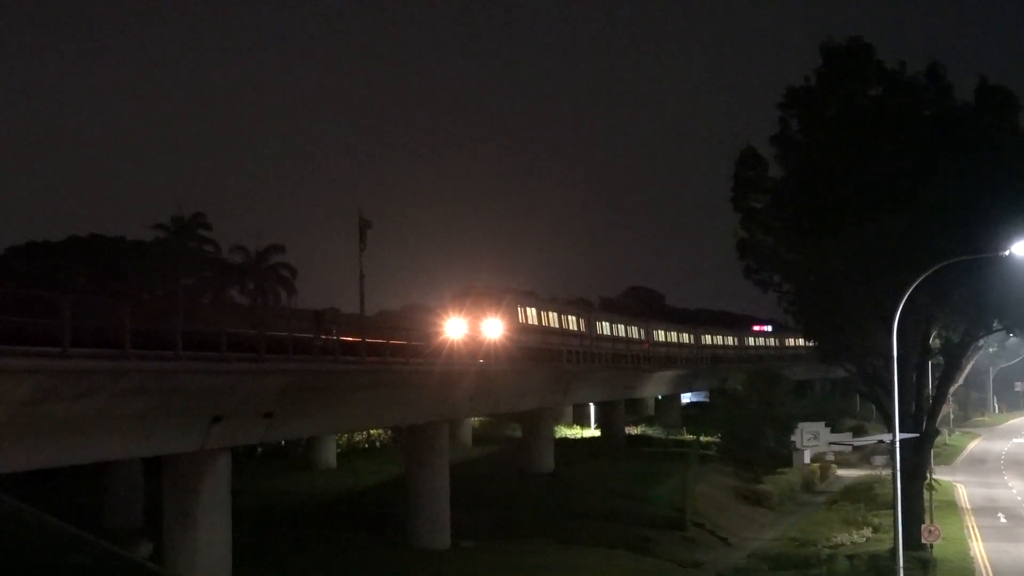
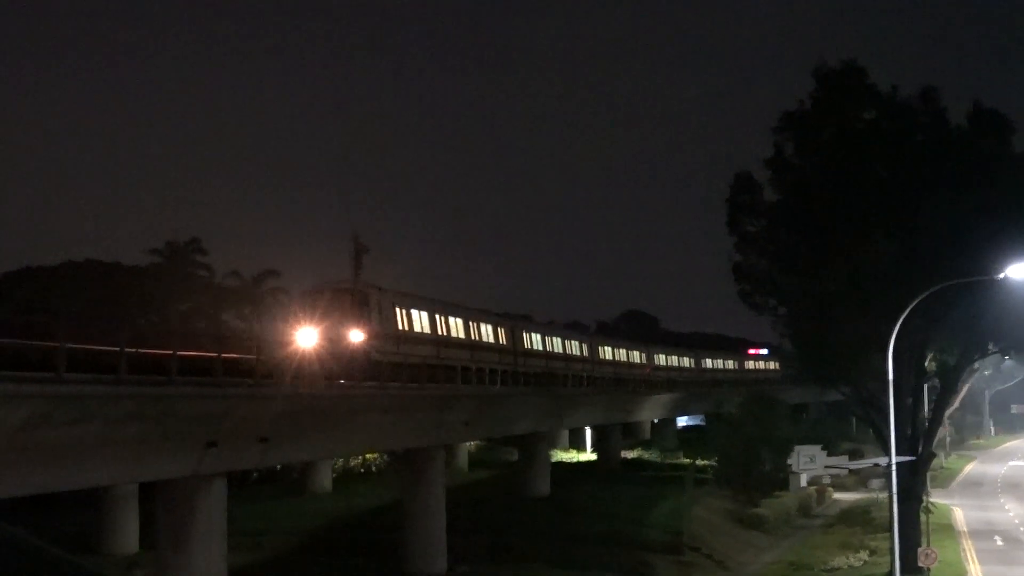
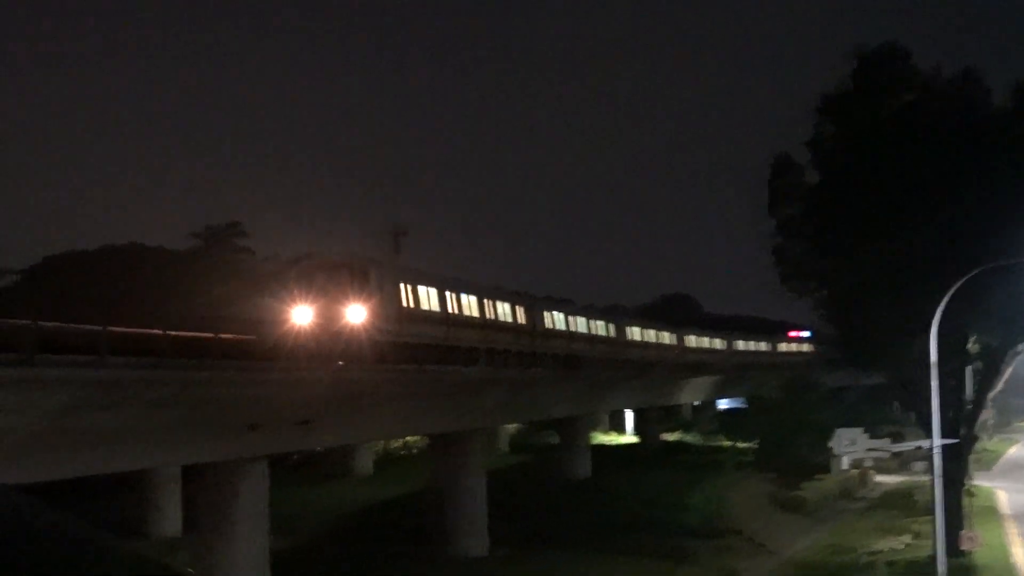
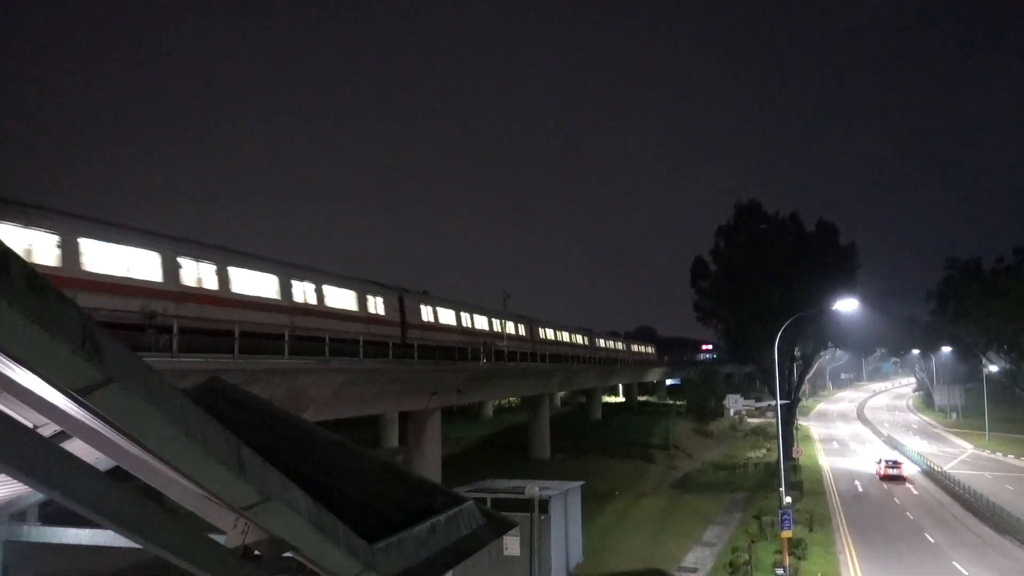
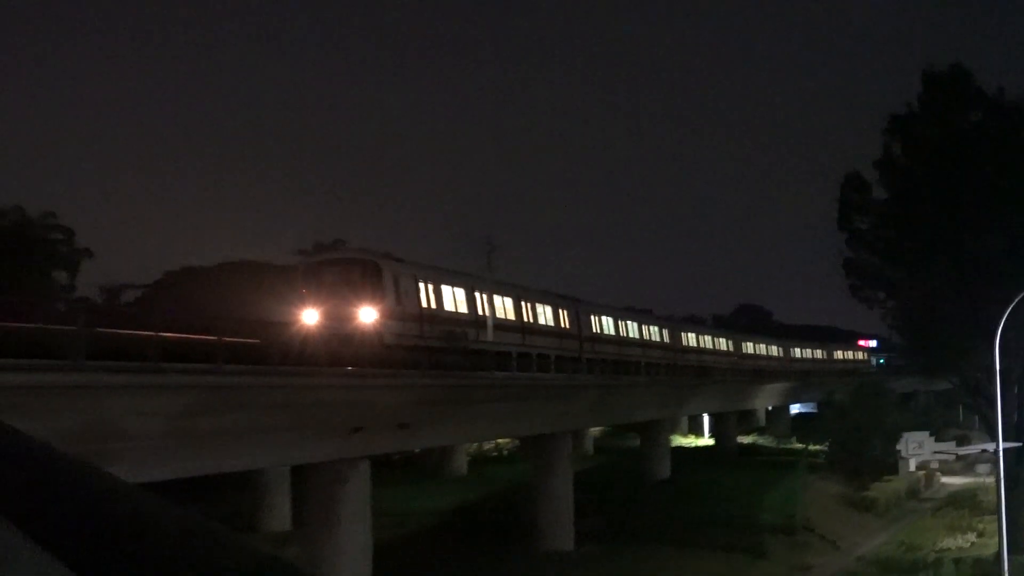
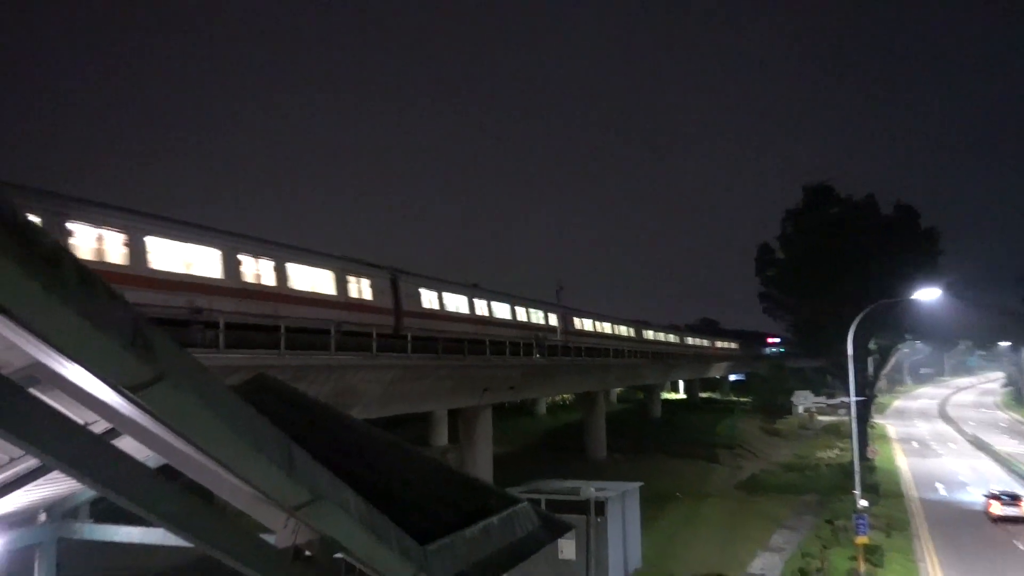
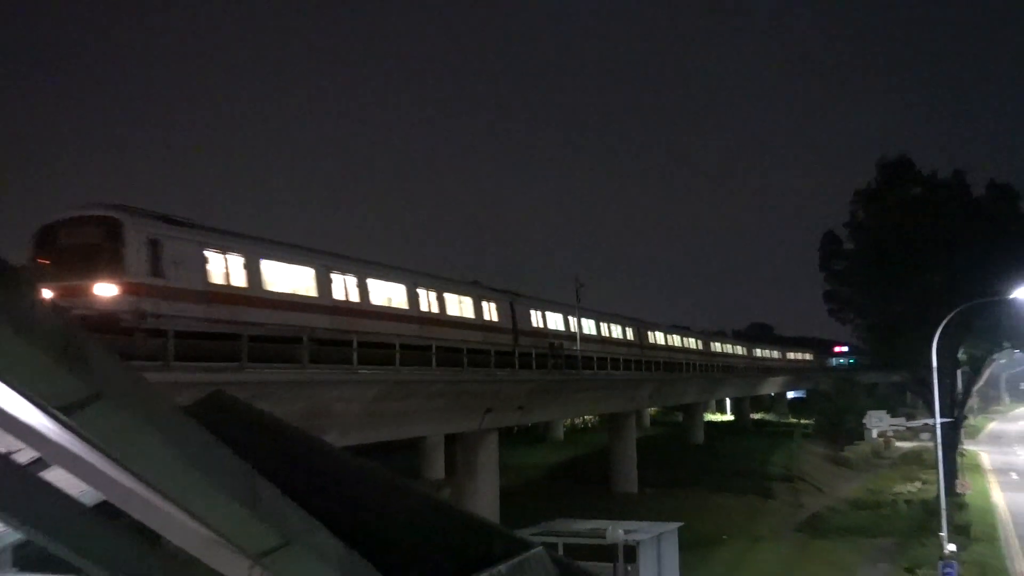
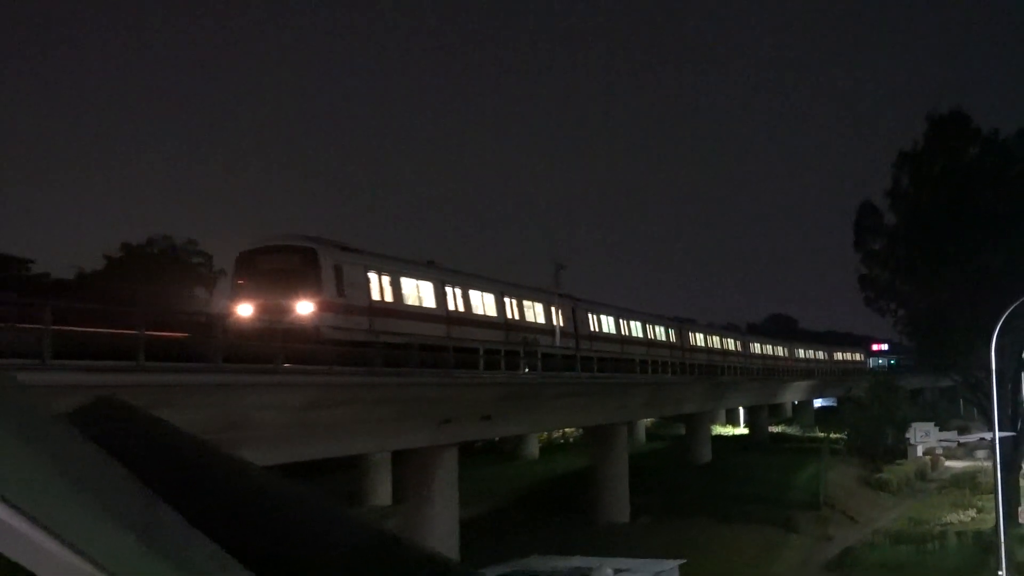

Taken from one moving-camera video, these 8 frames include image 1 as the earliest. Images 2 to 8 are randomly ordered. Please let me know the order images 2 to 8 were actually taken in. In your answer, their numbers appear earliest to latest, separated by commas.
2, 3, 5, 8, 7, 6, 4
